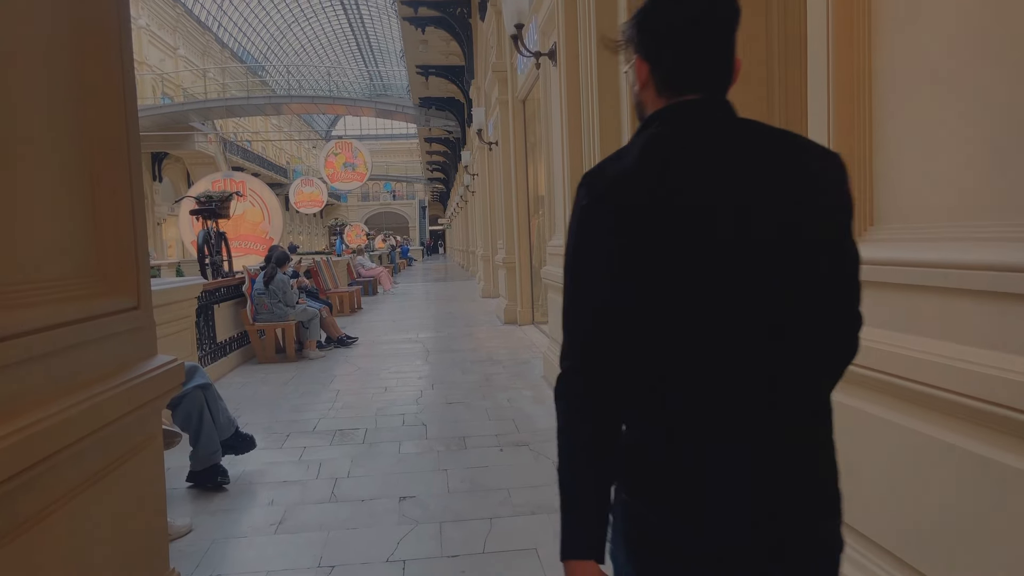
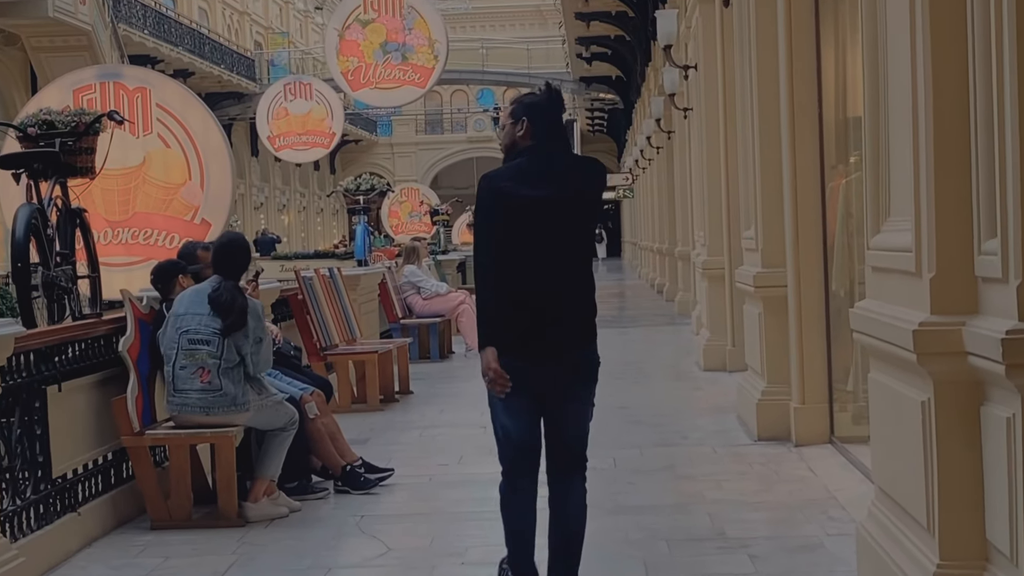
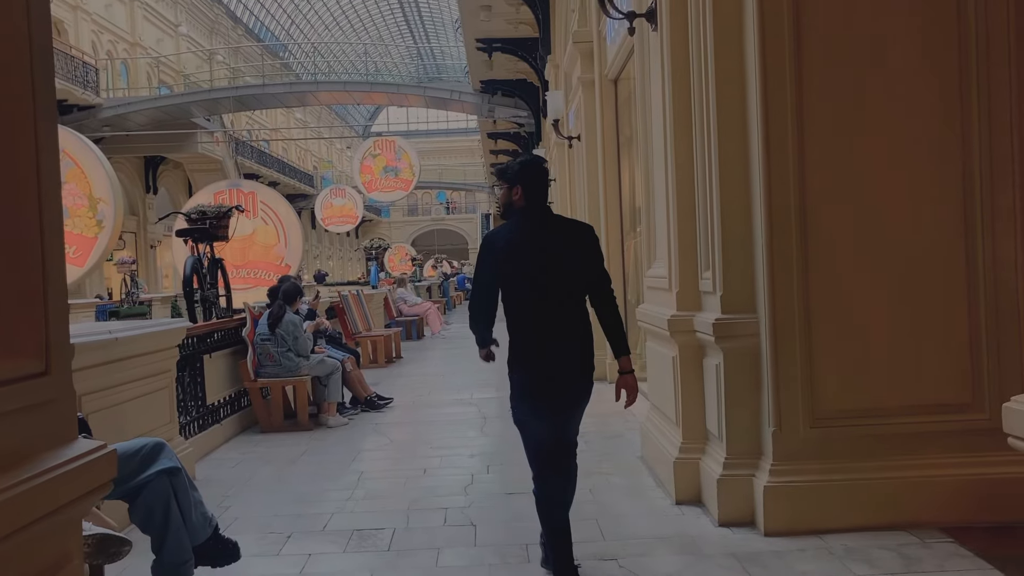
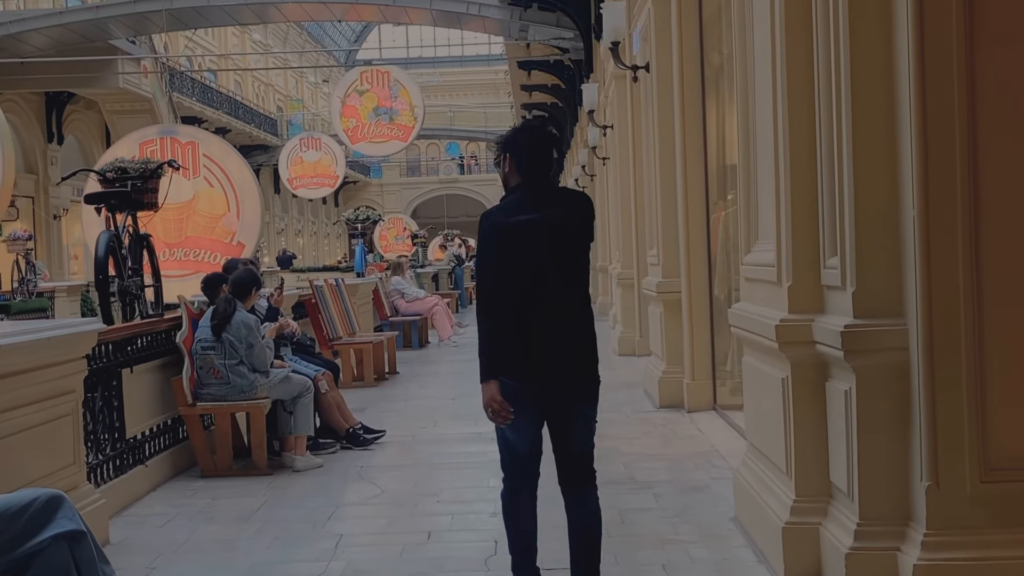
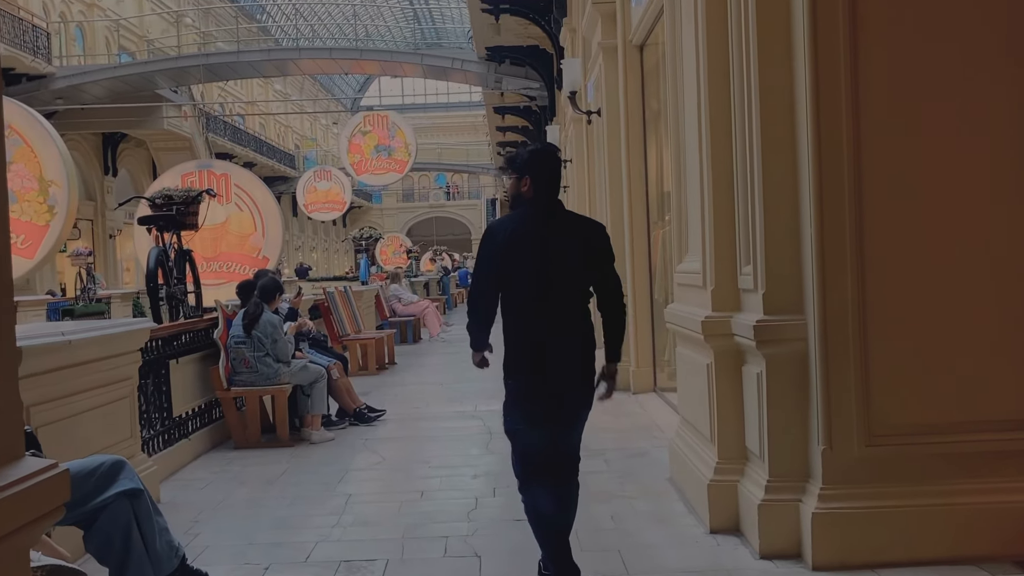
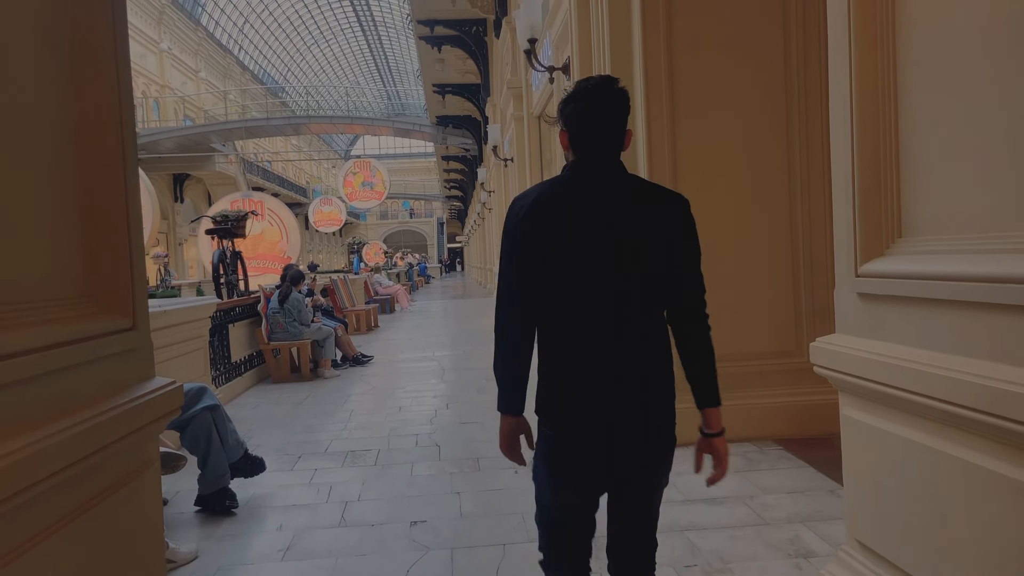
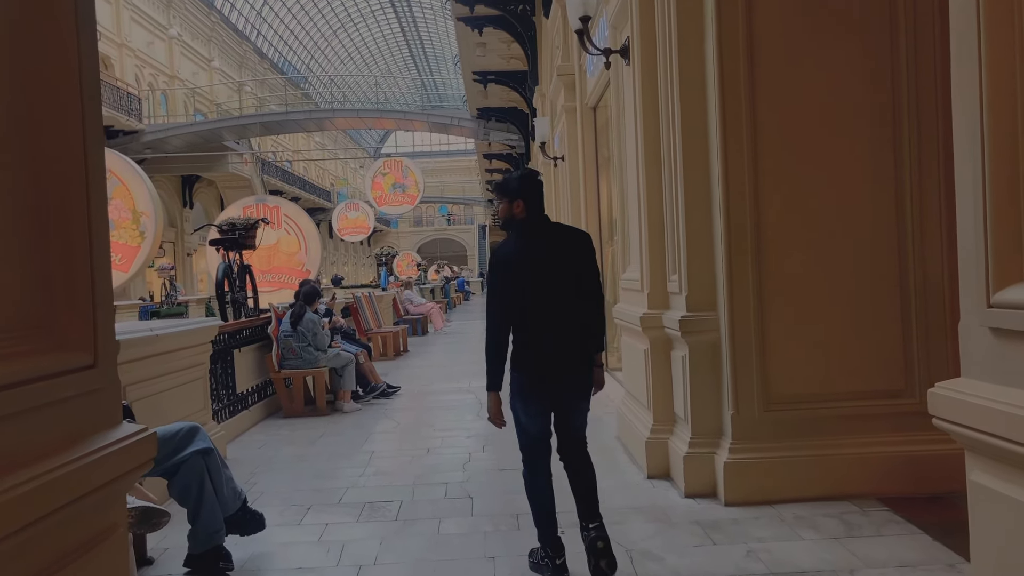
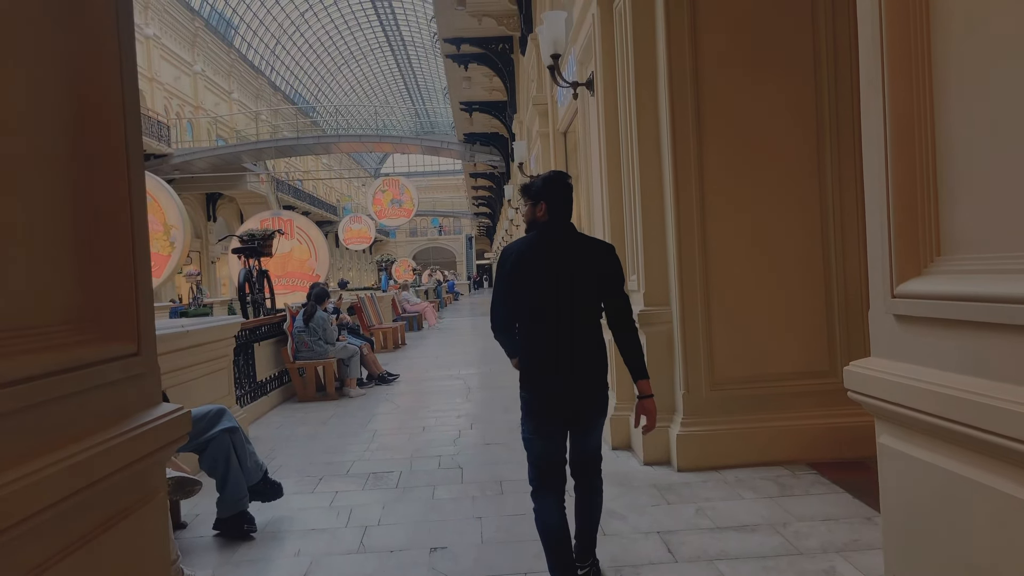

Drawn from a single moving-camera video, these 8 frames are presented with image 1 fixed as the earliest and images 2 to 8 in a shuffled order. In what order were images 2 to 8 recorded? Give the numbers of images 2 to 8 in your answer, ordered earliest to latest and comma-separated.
6, 8, 7, 3, 5, 4, 2
